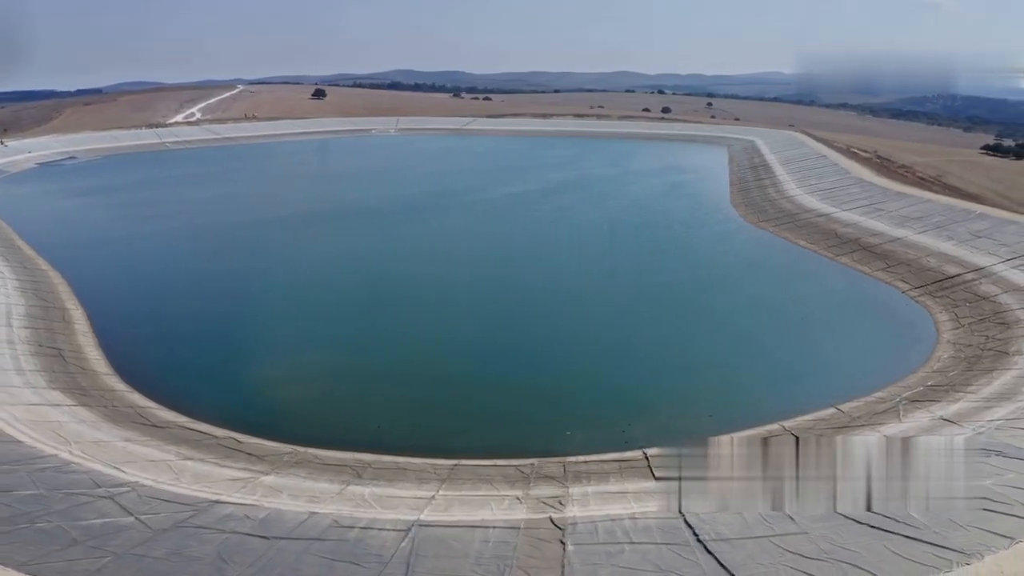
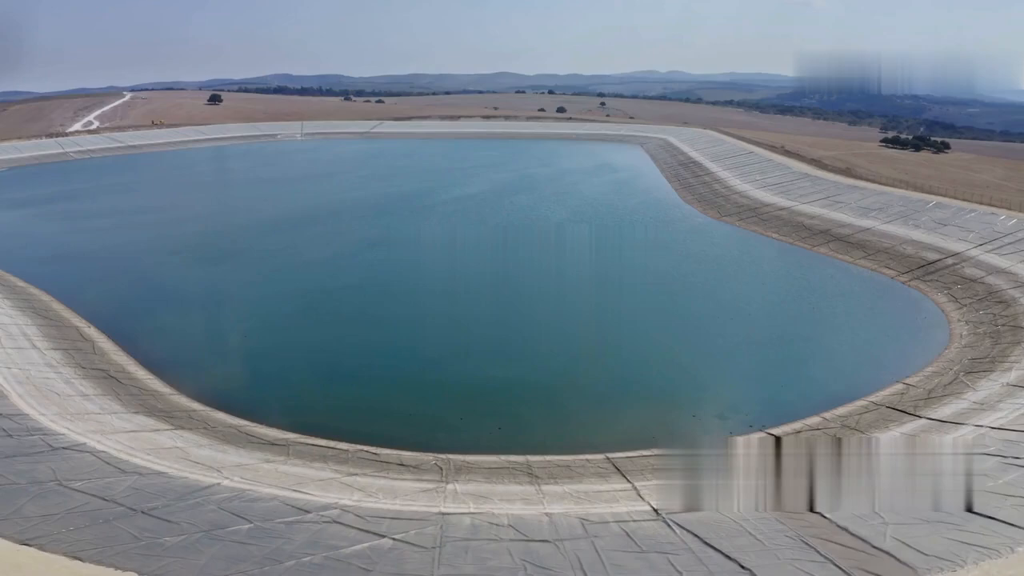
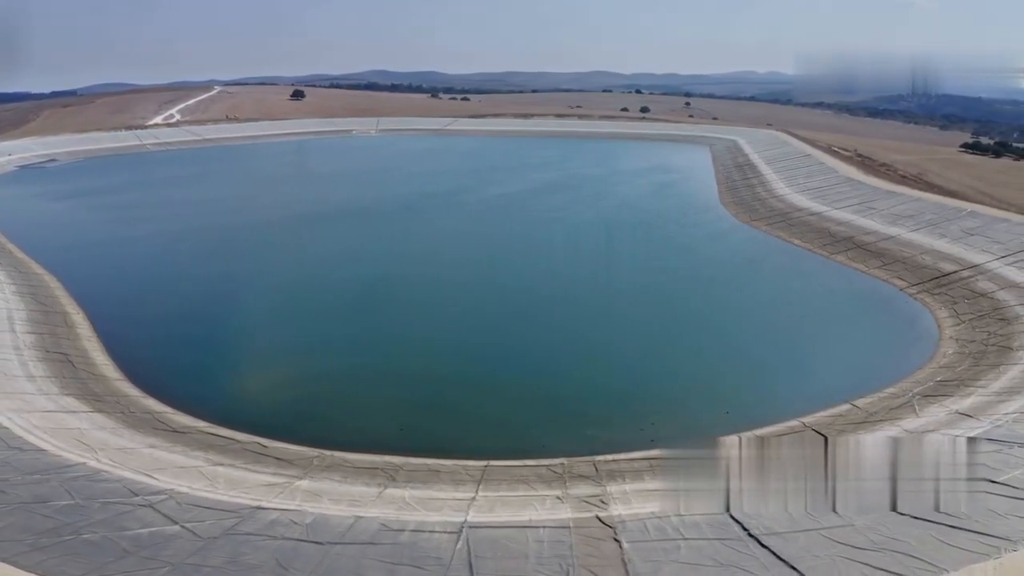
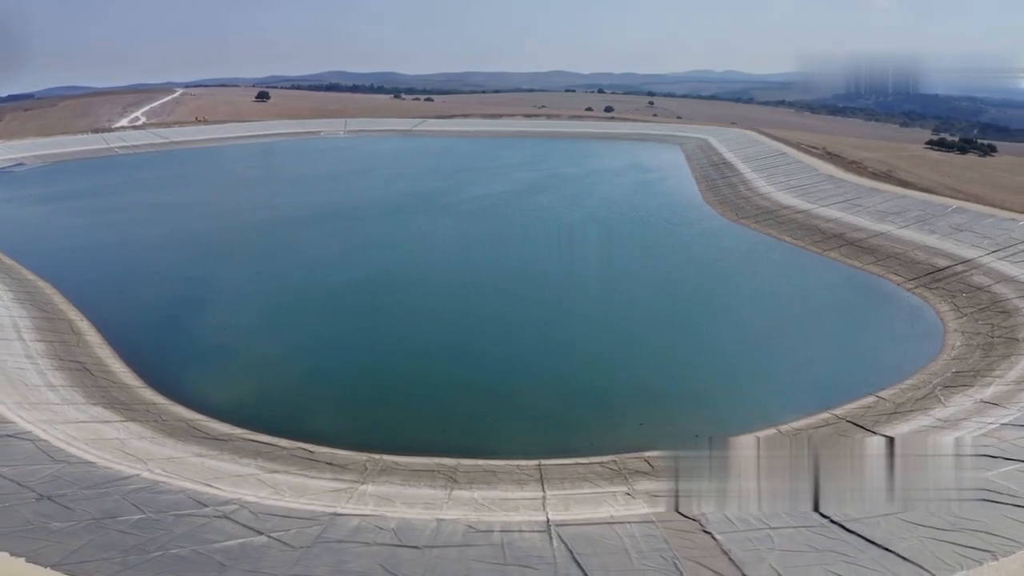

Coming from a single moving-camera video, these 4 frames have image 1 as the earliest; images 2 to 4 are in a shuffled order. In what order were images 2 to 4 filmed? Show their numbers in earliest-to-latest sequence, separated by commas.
3, 4, 2
